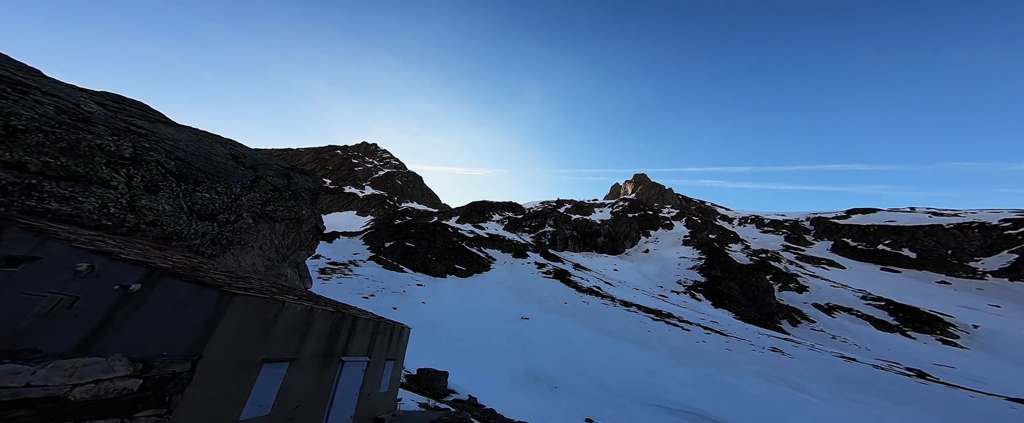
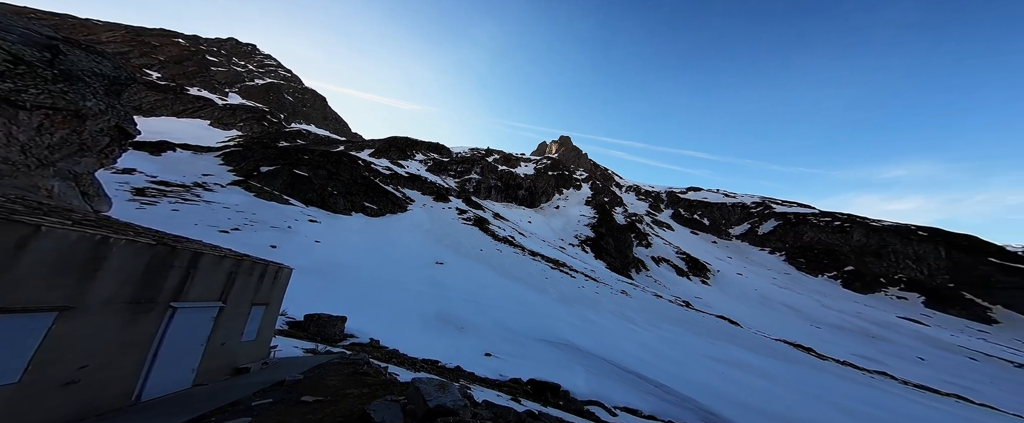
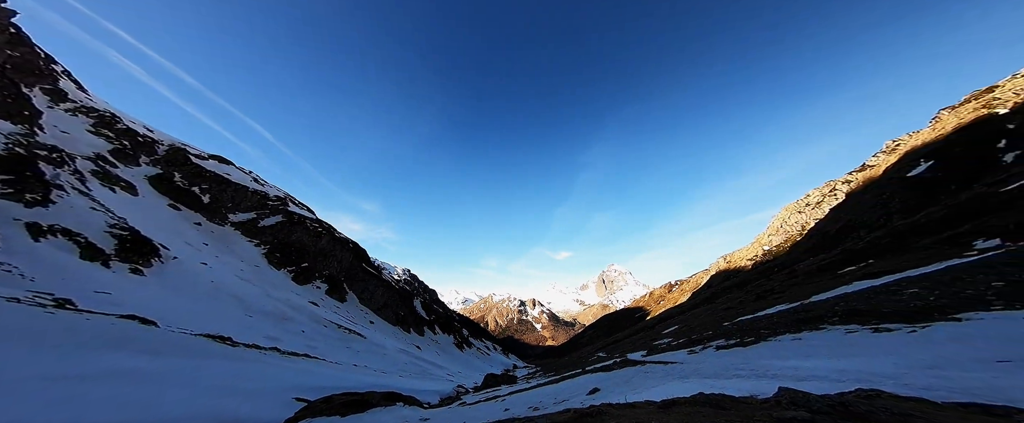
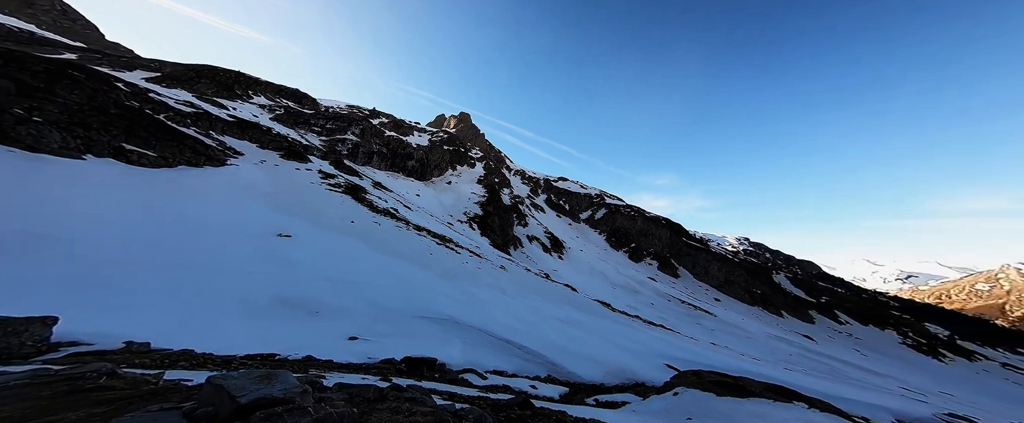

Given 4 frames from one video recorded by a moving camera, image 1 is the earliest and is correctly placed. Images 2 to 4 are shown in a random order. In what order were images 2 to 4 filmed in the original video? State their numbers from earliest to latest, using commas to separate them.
2, 4, 3
